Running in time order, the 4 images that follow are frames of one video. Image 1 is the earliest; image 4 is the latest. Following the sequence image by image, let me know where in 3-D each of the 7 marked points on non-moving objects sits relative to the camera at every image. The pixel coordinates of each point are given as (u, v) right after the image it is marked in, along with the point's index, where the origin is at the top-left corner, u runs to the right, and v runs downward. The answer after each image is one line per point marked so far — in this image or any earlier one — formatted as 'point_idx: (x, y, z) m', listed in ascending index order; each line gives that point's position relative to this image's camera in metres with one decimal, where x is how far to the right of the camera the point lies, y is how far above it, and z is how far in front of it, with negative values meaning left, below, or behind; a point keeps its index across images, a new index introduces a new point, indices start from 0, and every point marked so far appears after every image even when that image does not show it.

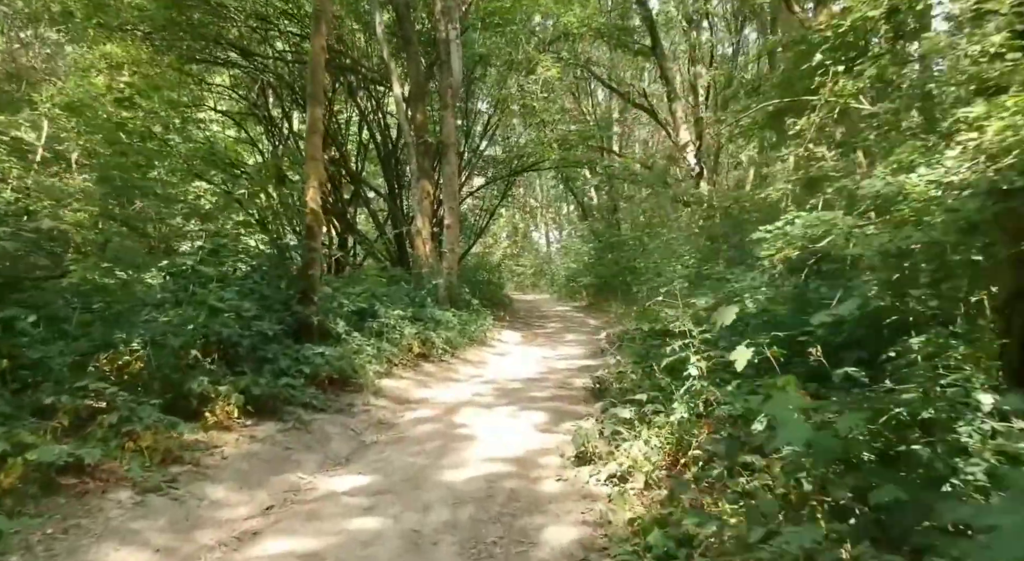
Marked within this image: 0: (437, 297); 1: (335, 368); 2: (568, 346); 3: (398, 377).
0: (-1.5, -0.3, +12.8) m
1: (-1.8, -0.9, +6.5) m
2: (+1.0, -1.2, +11.9) m
3: (-1.4, -1.1, +7.7) m
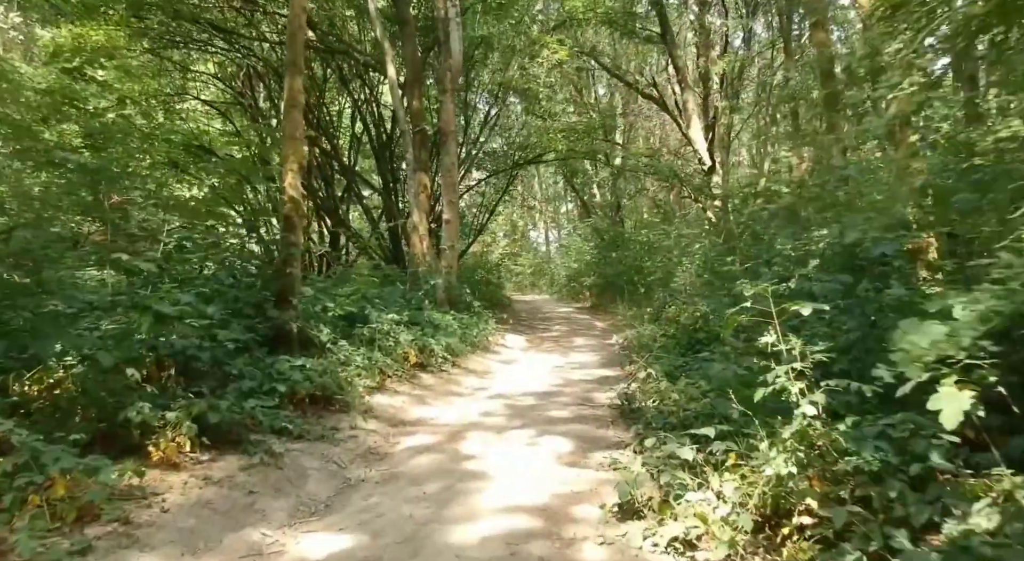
0: (-1.4, -0.3, +11.8) m
1: (-1.6, -0.9, +5.5) m
2: (+1.1, -1.2, +10.9) m
3: (-1.2, -1.1, +6.7) m
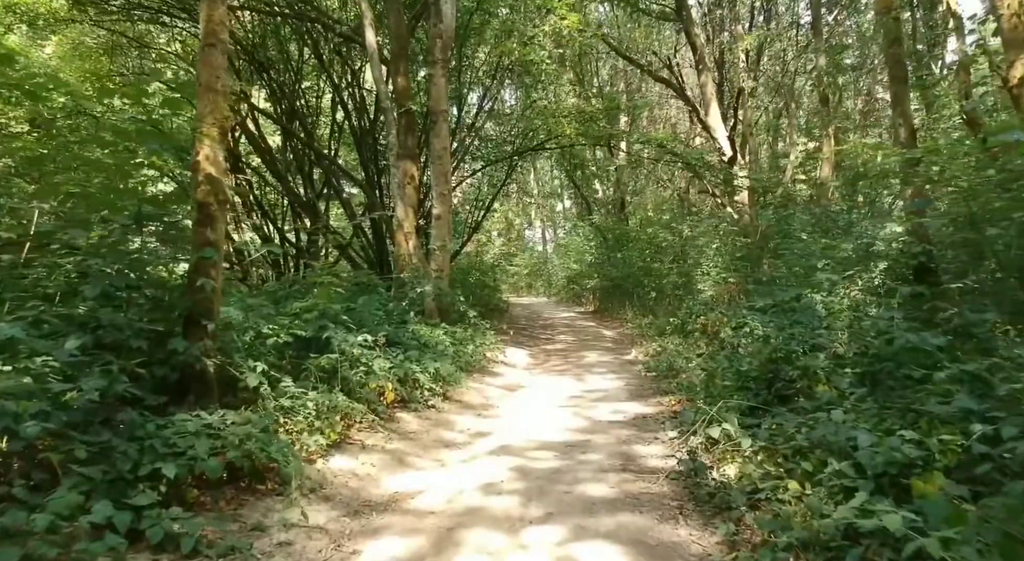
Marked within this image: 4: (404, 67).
0: (-1.3, -0.4, +9.9) m
1: (-1.5, -1.0, +3.6) m
2: (+1.1, -1.3, +9.1) m
3: (-1.1, -1.2, +4.8) m
4: (-2.0, +3.9, +12.0) m
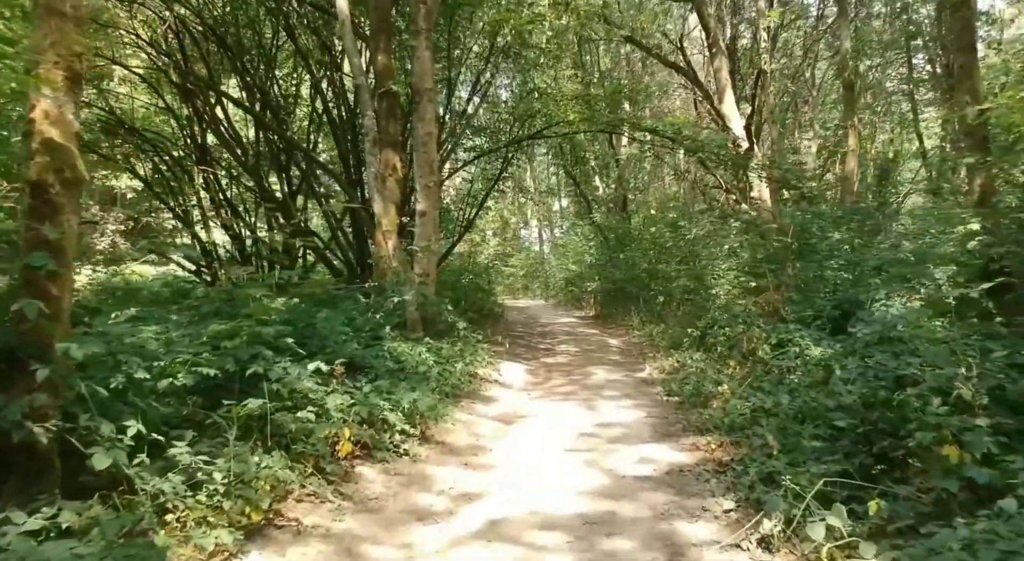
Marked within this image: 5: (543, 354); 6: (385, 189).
0: (-1.4, -0.5, +8.5) m
1: (-1.5, -1.1, +2.2) m
2: (+1.1, -1.4, +7.6) m
3: (-1.2, -1.3, +3.4) m
4: (-2.0, +3.8, +10.5) m
5: (+0.6, -1.4, +12.3) m
6: (-1.9, +1.4, +10.0) m
